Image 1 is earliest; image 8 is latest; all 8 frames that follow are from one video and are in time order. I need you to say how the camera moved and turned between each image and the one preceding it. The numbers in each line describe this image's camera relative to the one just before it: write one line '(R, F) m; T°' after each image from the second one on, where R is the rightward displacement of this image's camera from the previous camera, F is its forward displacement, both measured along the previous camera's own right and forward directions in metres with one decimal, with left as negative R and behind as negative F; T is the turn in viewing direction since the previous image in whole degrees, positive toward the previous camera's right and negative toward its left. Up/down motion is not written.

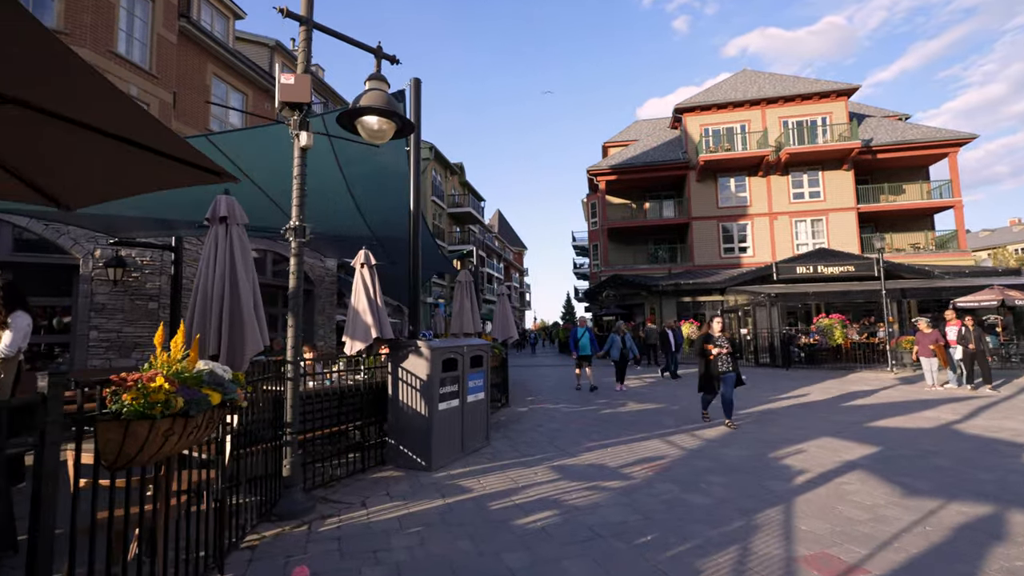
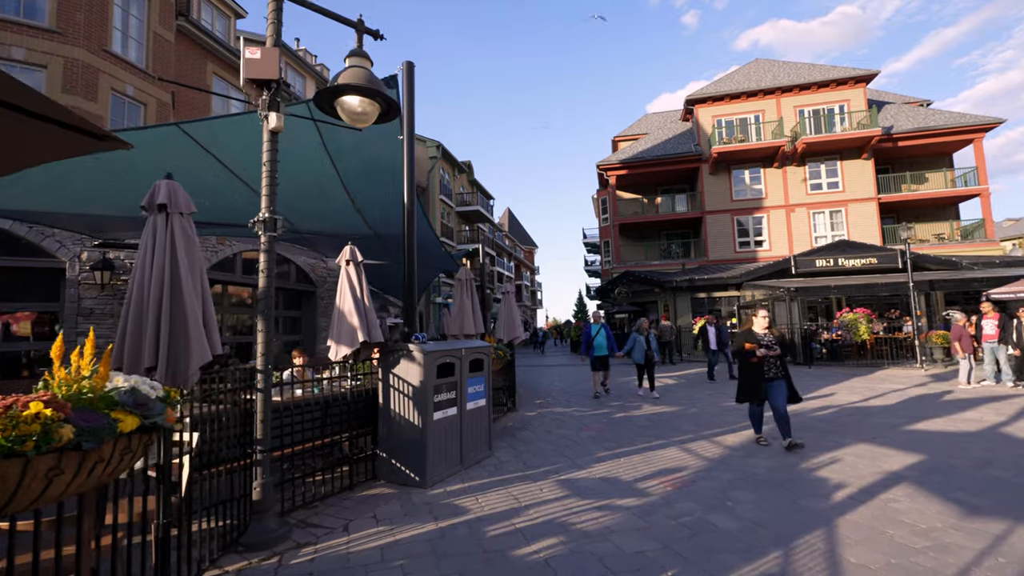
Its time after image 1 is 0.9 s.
(+0.1, +0.5) m; -1°
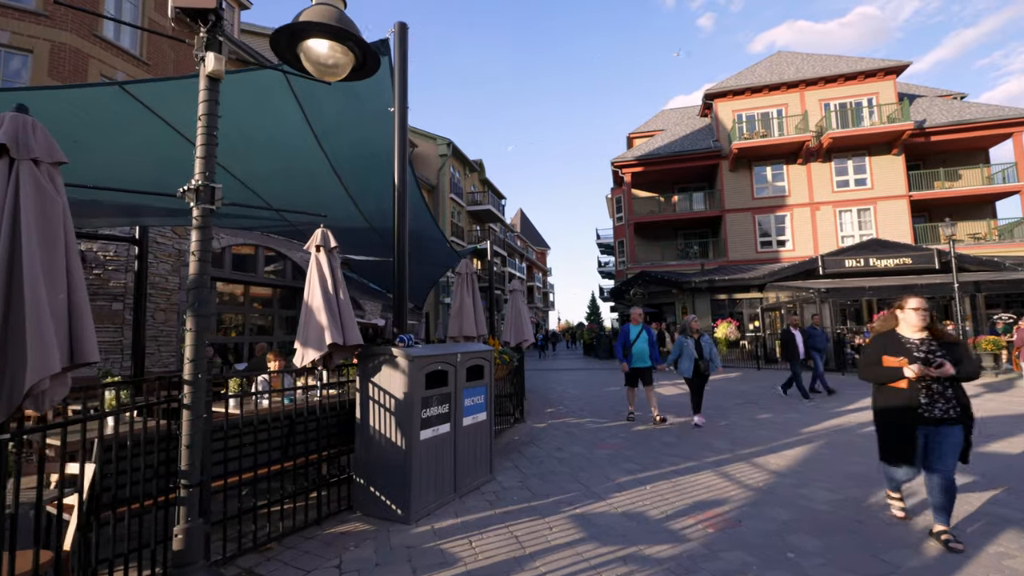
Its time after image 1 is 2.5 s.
(+0.1, +0.9) m; -2°
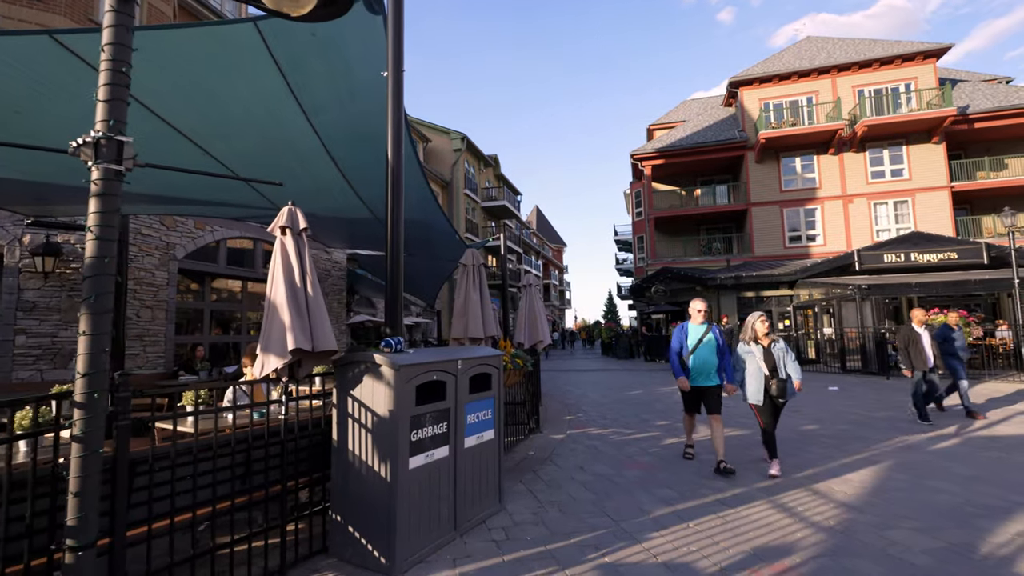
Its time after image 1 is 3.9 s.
(0.0, +0.8) m; -2°
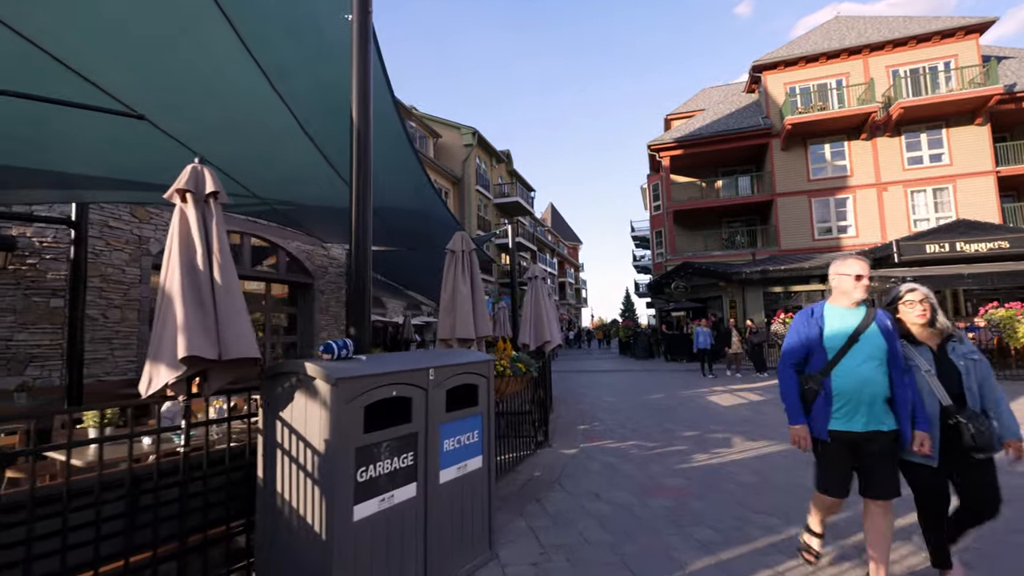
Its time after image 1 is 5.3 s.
(+0.2, +0.9) m; -2°
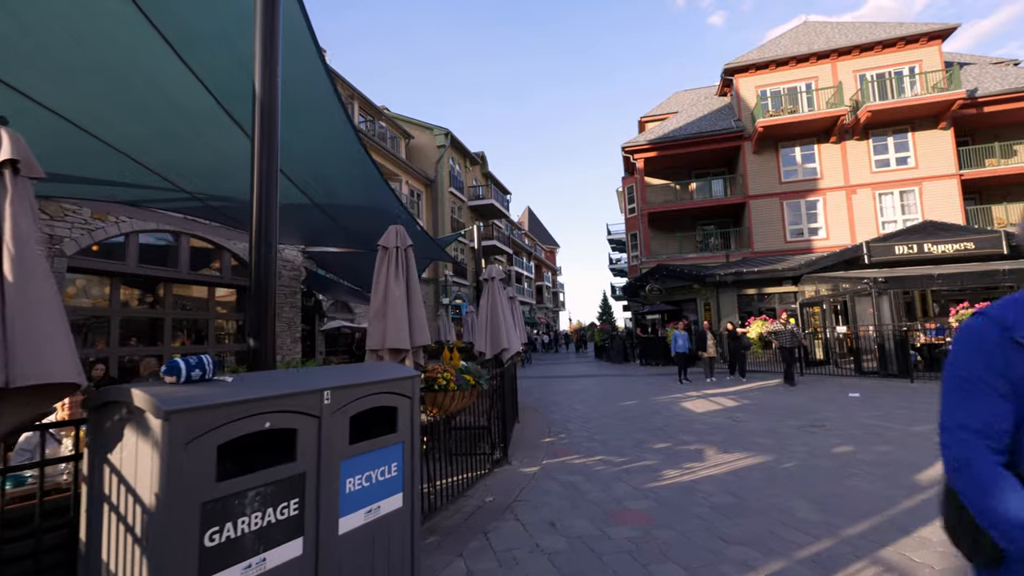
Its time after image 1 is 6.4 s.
(+0.3, +0.6) m; +3°
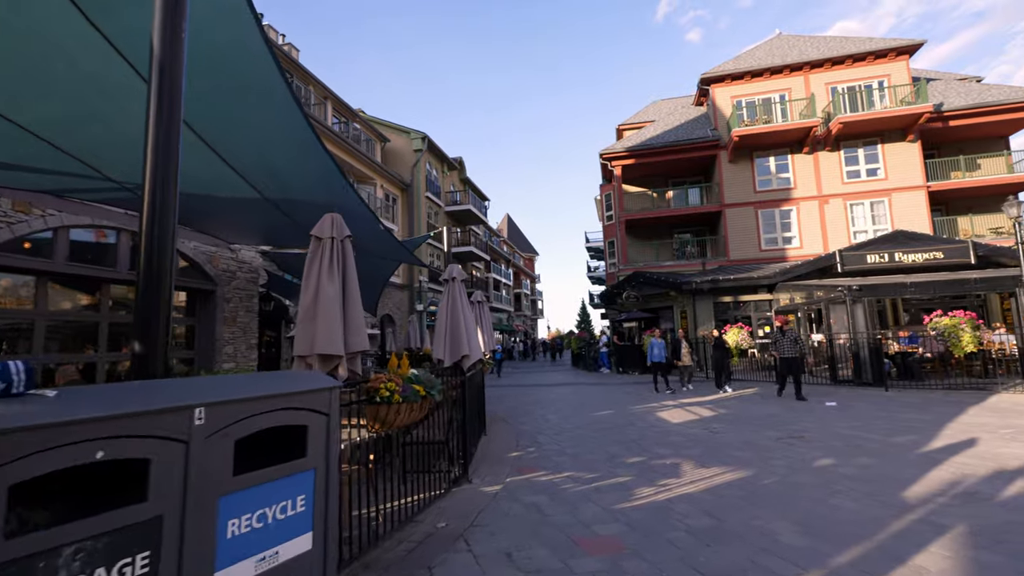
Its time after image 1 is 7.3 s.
(+0.2, +0.5) m; +2°
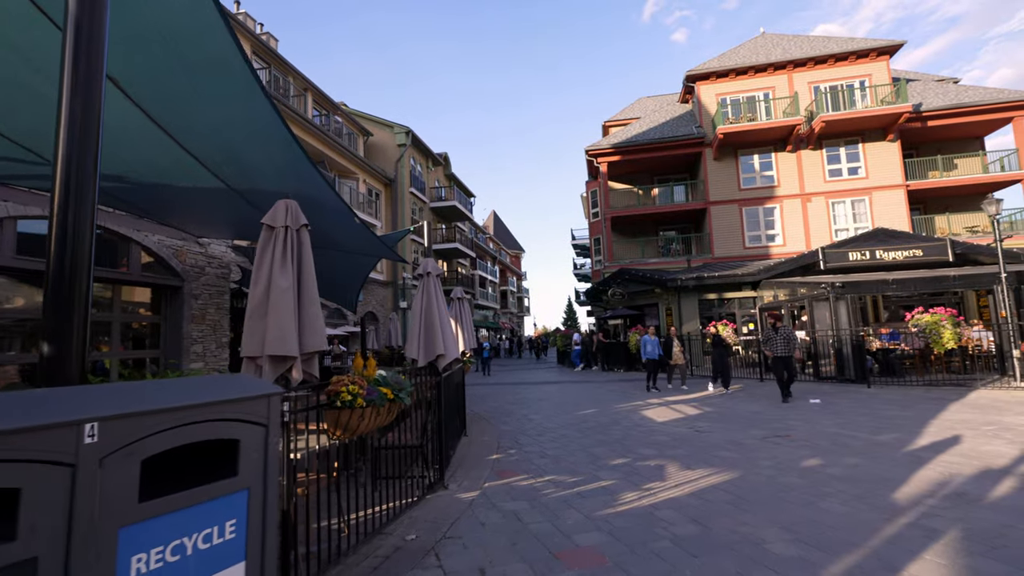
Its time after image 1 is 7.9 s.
(+0.1, +0.3) m; +2°
